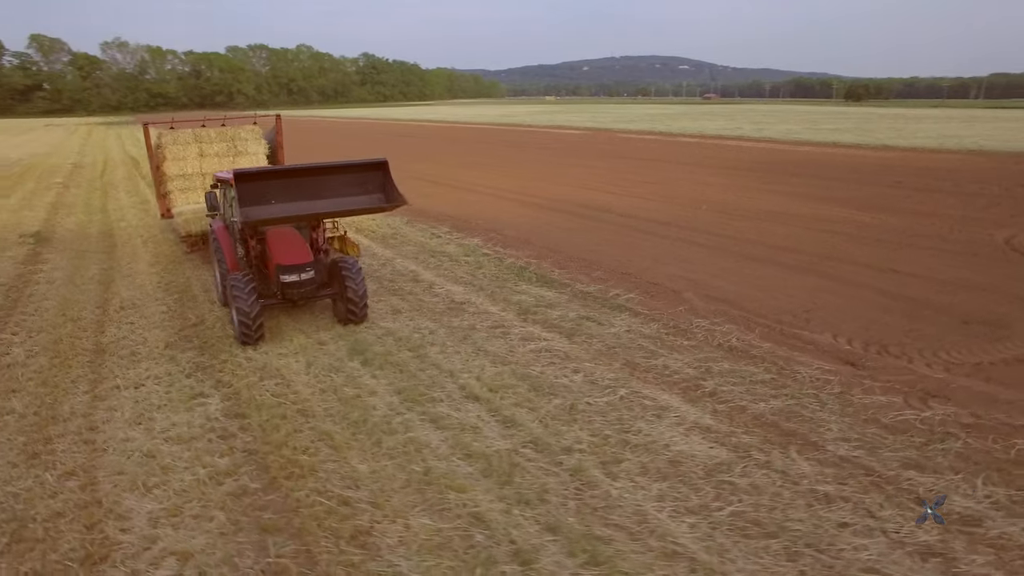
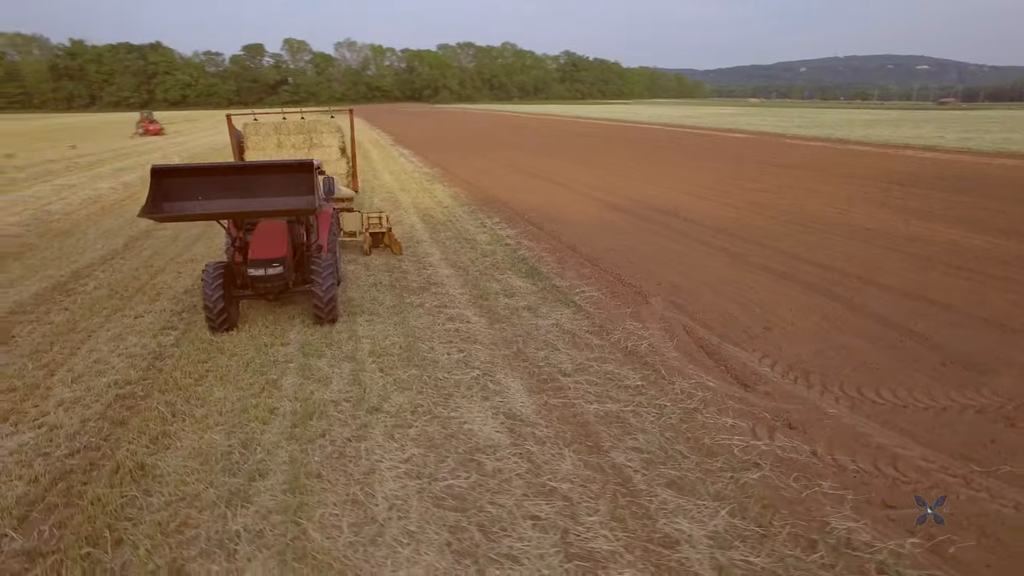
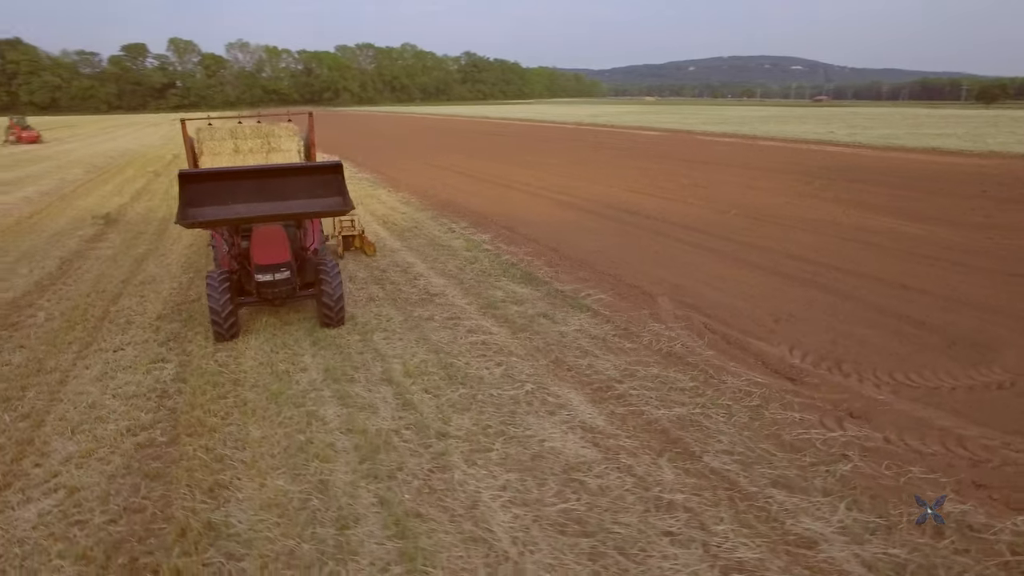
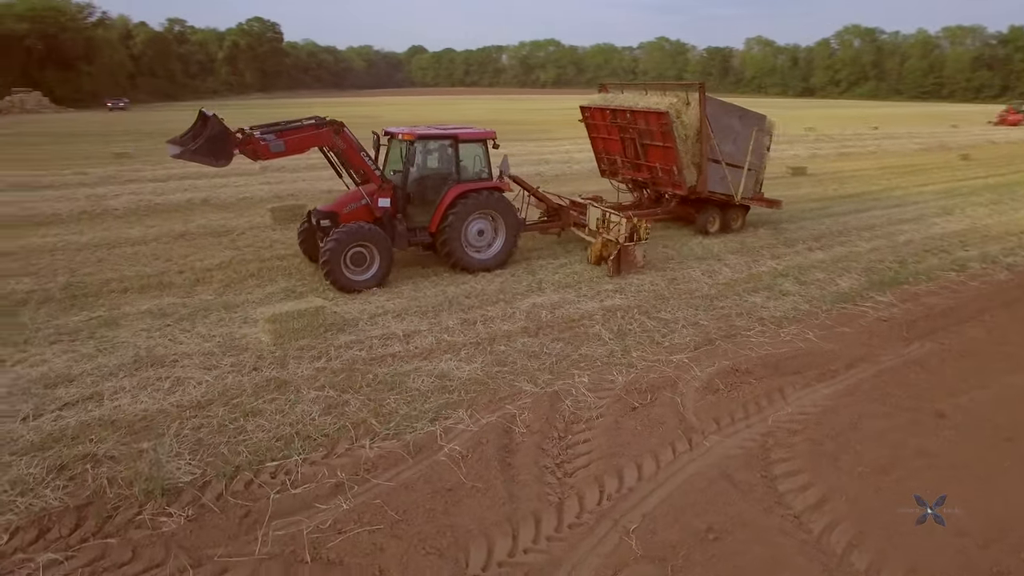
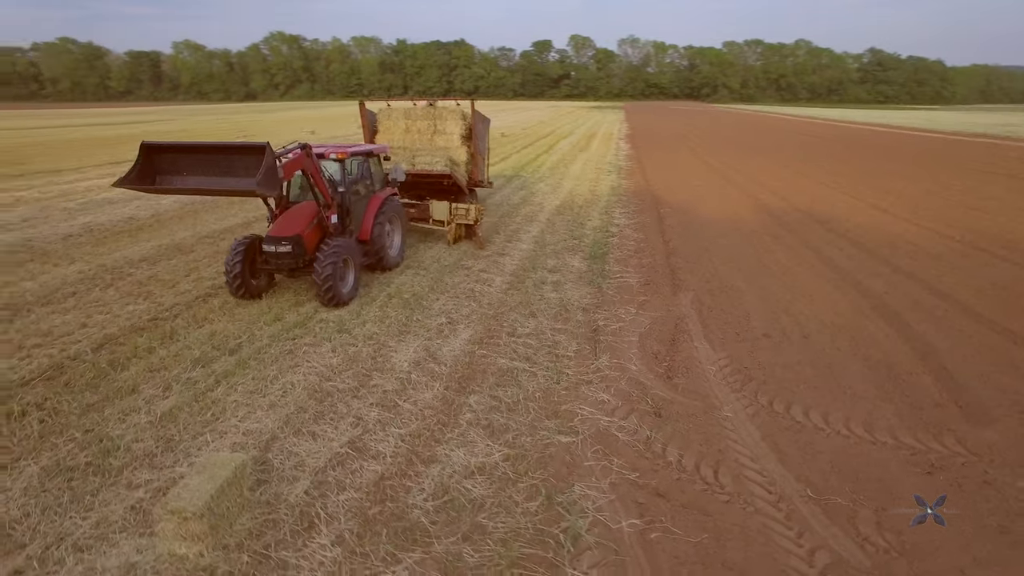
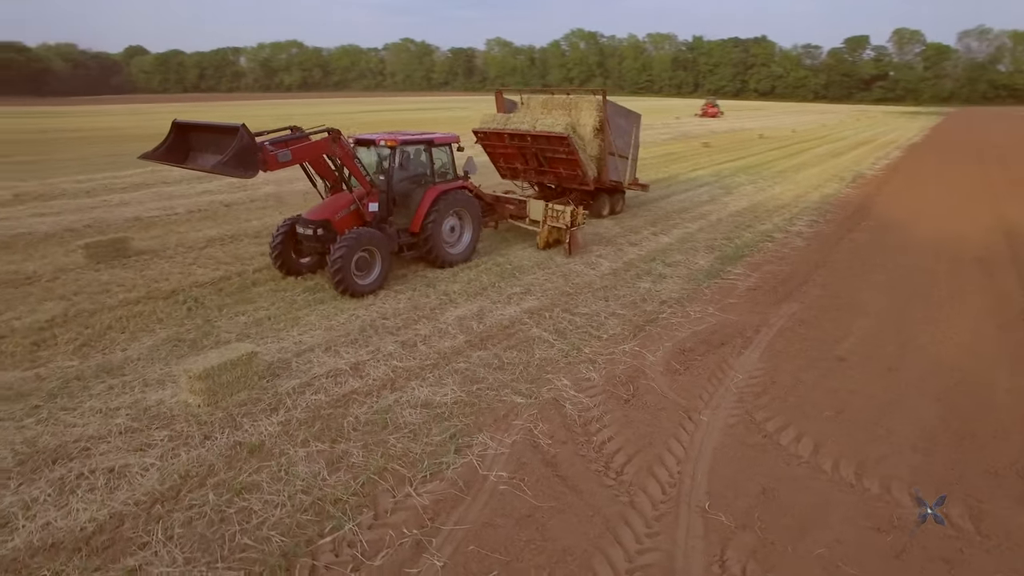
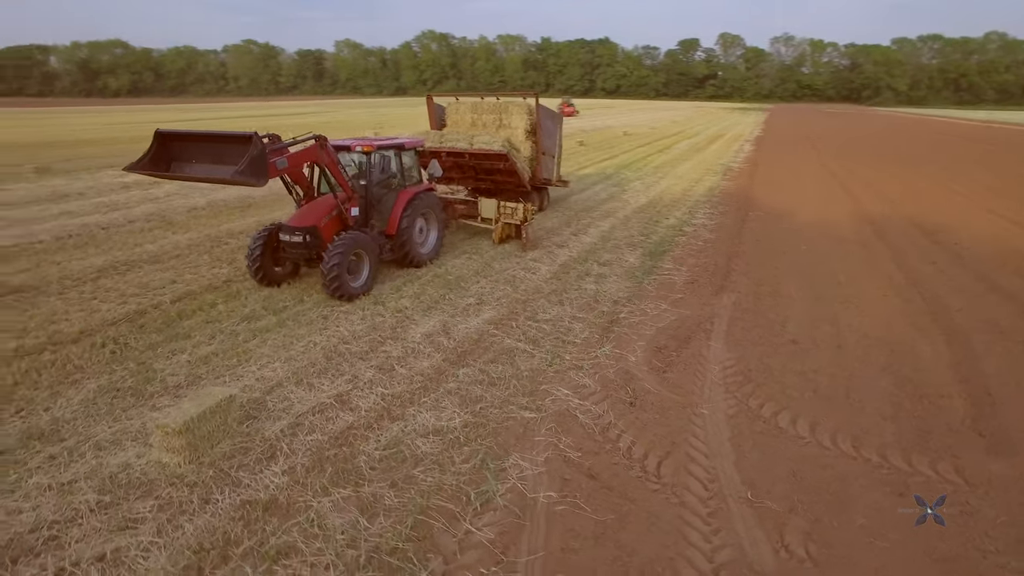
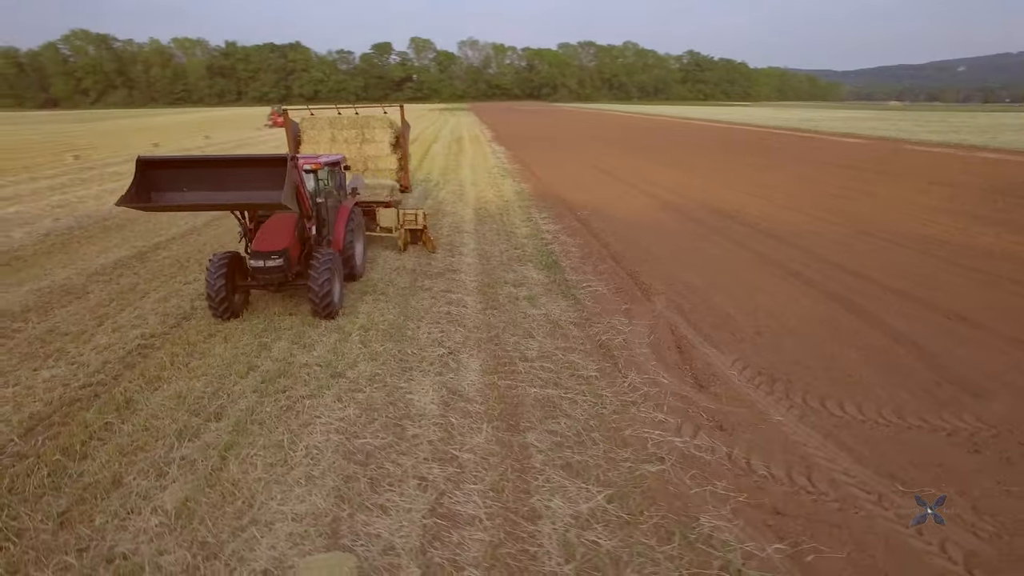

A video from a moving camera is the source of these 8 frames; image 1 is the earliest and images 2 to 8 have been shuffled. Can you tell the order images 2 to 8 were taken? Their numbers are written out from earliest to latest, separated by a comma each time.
3, 2, 8, 5, 7, 6, 4
